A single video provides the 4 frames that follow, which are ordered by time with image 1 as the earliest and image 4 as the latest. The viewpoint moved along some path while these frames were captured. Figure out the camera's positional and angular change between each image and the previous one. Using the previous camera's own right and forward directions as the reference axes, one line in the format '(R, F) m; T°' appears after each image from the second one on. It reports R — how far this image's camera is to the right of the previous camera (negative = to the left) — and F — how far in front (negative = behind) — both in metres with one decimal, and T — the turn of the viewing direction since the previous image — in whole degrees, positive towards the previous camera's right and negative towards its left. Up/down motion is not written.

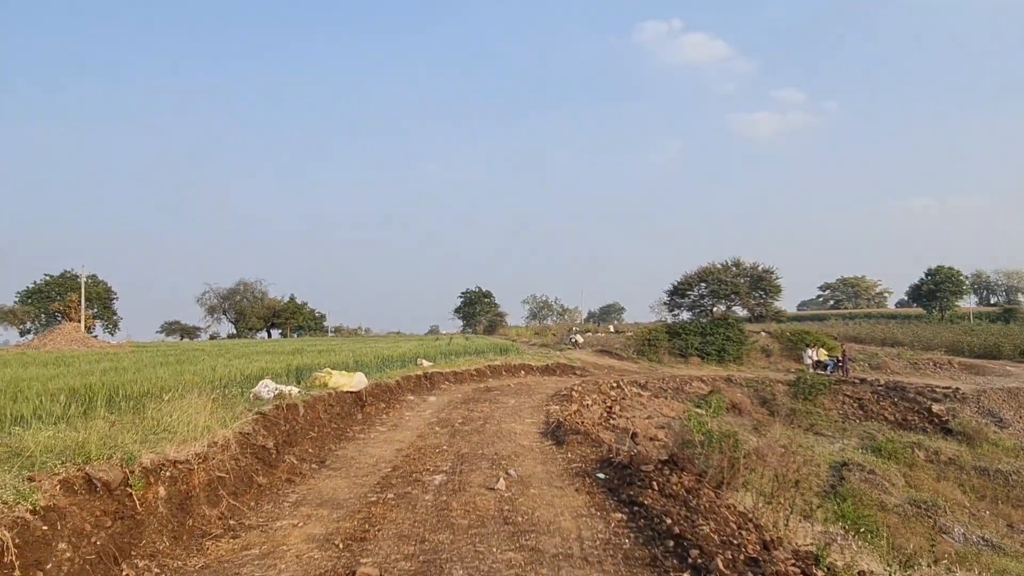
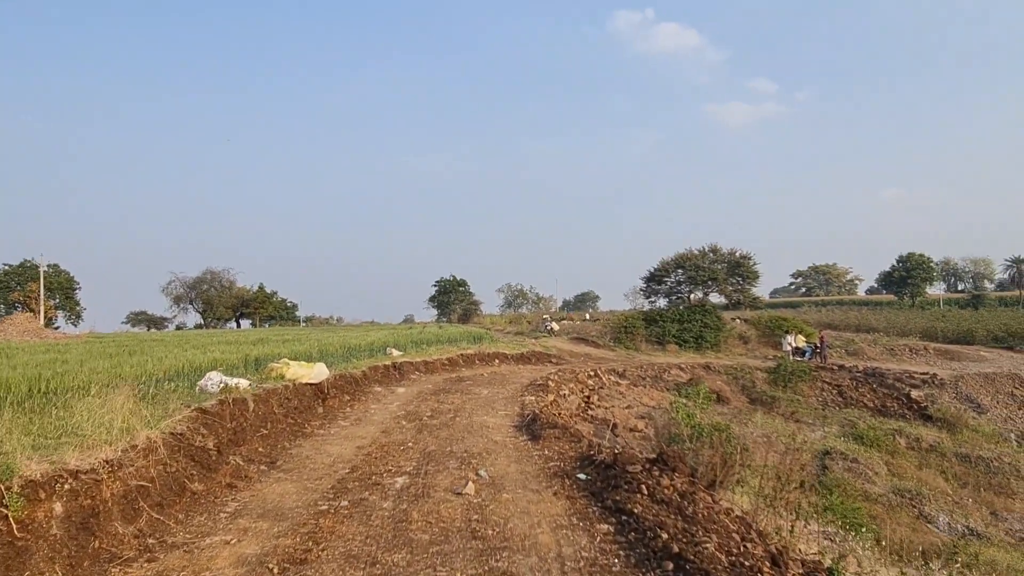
(0.0, +0.7) m; +2°
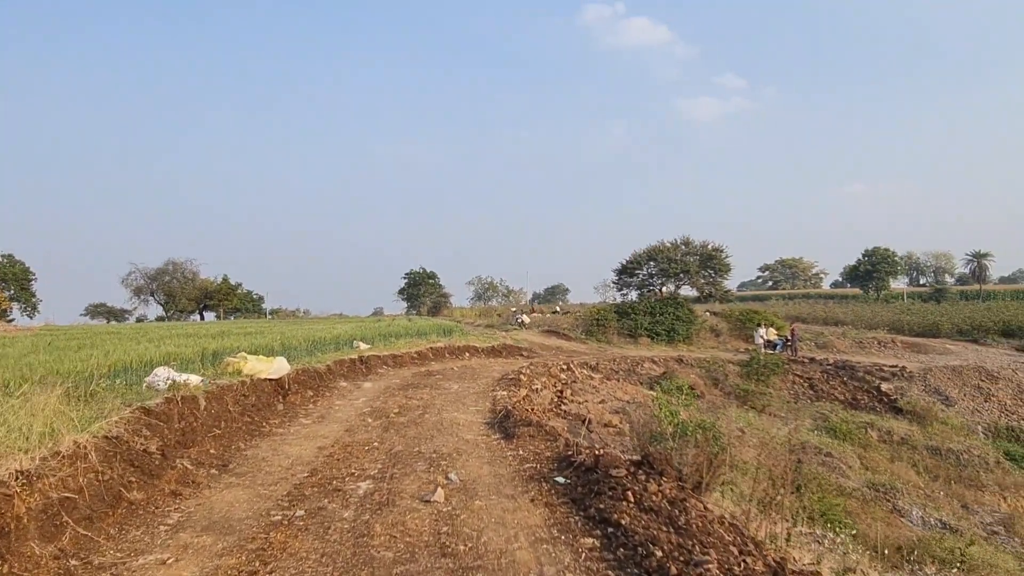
(0.0, +0.5) m; +2°
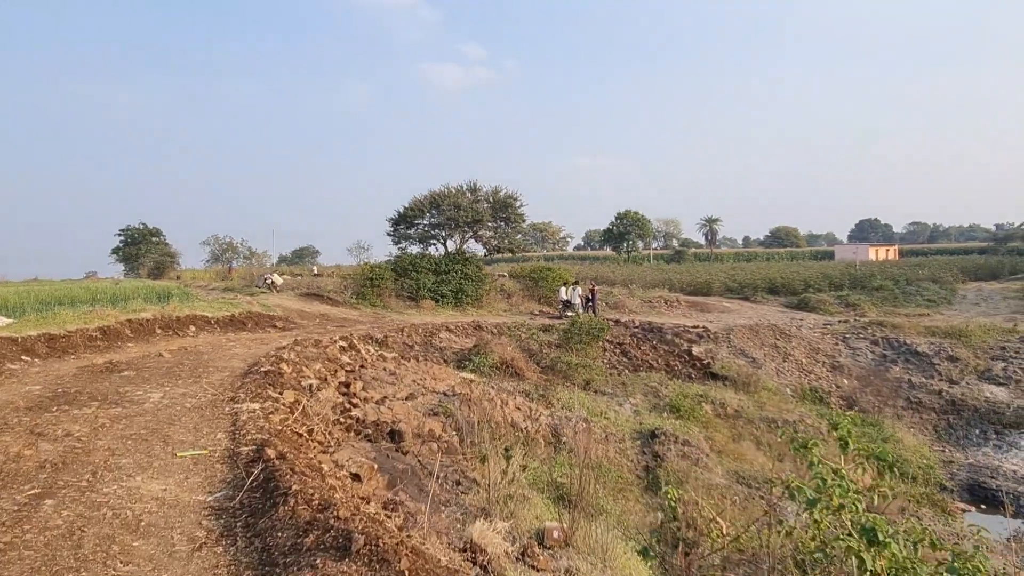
(+5.0, +0.5) m; -1°
